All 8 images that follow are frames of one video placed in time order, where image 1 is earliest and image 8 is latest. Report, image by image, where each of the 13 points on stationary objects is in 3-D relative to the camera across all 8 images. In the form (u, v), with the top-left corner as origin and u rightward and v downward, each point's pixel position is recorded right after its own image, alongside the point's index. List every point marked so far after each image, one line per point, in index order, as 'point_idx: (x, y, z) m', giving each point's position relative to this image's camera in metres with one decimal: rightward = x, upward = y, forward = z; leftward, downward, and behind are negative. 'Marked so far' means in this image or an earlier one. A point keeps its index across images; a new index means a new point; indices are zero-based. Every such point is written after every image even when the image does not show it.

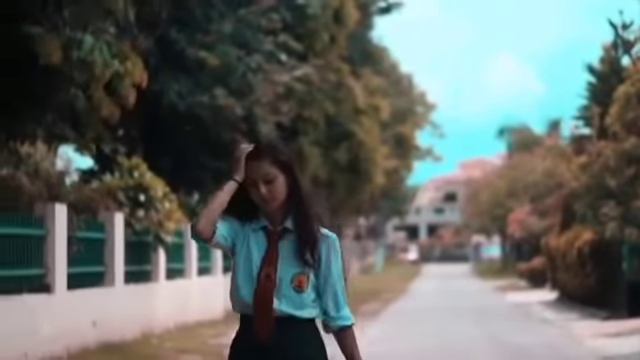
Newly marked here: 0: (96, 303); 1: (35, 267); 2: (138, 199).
0: (-2.7, -1.5, +17.0) m
1: (-3.1, -1.0, +15.0) m
2: (-2.6, -0.3, +19.8) m
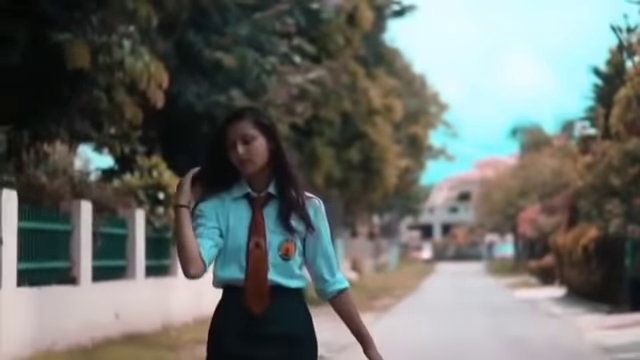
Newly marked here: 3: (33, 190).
0: (-2.6, -1.5, +17.9) m
1: (-2.9, -0.9, +15.9) m
2: (-2.4, -0.2, +20.7) m
3: (-3.4, -0.1, +16.2) m
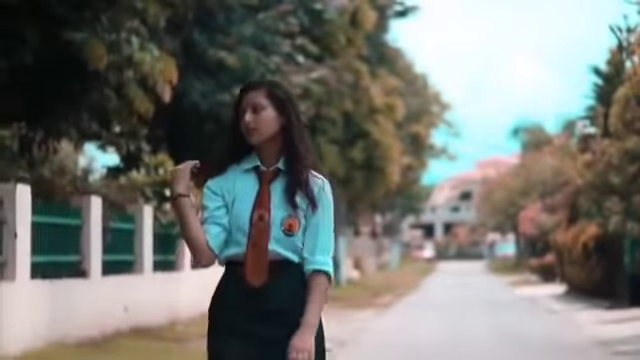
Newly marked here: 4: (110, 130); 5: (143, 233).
0: (-2.5, -1.5, +18.3) m
1: (-2.9, -0.9, +16.3) m
2: (-2.4, -0.2, +21.1) m
3: (-3.3, -0.1, +16.6) m
4: (-2.7, +0.8, +18.3) m
5: (-2.5, -0.7, +19.6) m
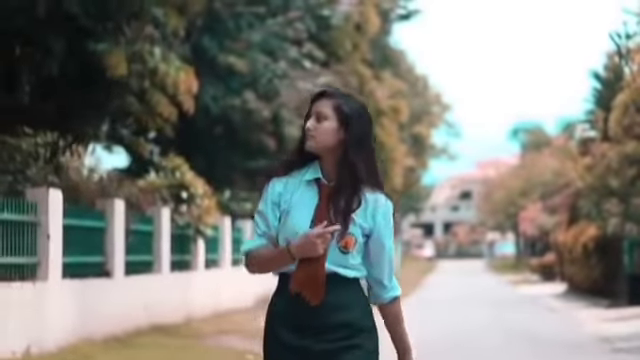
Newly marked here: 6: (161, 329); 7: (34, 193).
0: (-2.4, -1.5, +19.1) m
1: (-2.7, -0.9, +17.1) m
2: (-2.2, -0.2, +21.9) m
3: (-3.1, -0.1, +17.4) m
4: (-2.6, +0.7, +19.1) m
5: (-2.3, -0.8, +20.4) m
6: (-2.2, -2.0, +18.9) m
7: (-3.0, -0.1, +14.4) m
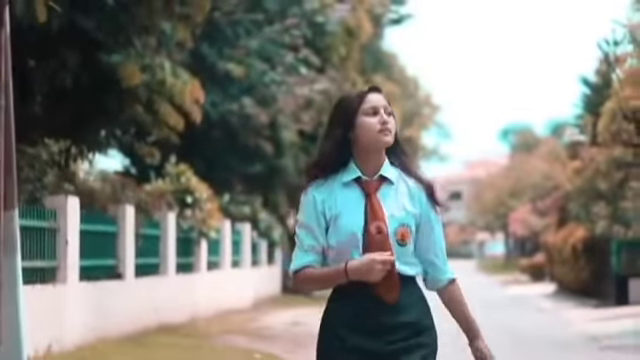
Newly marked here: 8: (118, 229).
0: (-2.4, -1.6, +19.9) m
1: (-2.7, -1.0, +17.9) m
2: (-2.2, -0.3, +22.7) m
3: (-3.1, -0.2, +18.2) m
4: (-2.6, +0.6, +19.9) m
5: (-2.3, -0.9, +21.2) m
6: (-2.2, -2.1, +19.7) m
7: (-2.9, -0.2, +15.2) m
8: (-2.7, -0.6, +18.1) m
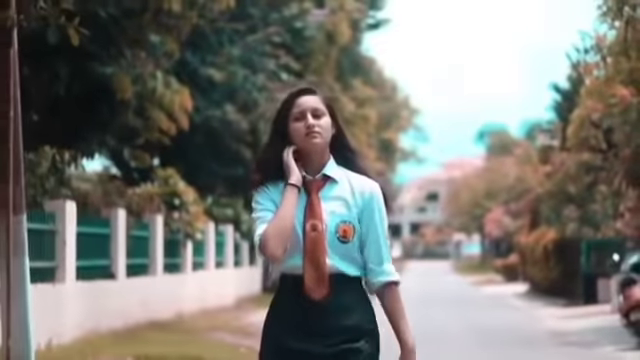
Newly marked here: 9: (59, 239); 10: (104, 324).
0: (-2.7, -1.7, +20.9) m
1: (-2.9, -1.1, +18.9) m
2: (-2.5, -0.4, +23.7) m
3: (-3.4, -0.3, +19.2) m
4: (-2.8, +0.6, +20.9) m
5: (-2.6, -0.9, +22.2) m
6: (-2.4, -2.2, +20.7) m
7: (-3.1, -0.3, +16.2) m
8: (-2.9, -0.7, +19.1) m
9: (-3.1, -0.7, +16.3) m
10: (-2.8, -1.9, +18.1) m
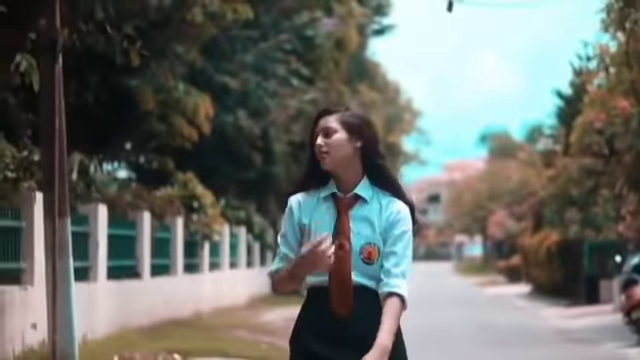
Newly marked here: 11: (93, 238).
0: (-2.4, -1.7, +21.9) m
1: (-2.7, -1.1, +19.8) m
2: (-2.3, -0.5, +24.6) m
3: (-3.1, -0.3, +20.1) m
4: (-2.6, +0.5, +21.9) m
5: (-2.4, -1.0, +23.1) m
6: (-2.2, -2.2, +21.7) m
7: (-2.9, -0.3, +17.2) m
8: (-2.7, -0.8, +20.0) m
9: (-2.8, -0.8, +17.2) m
10: (-2.6, -2.0, +19.1) m
11: (-2.8, -0.7, +17.2) m
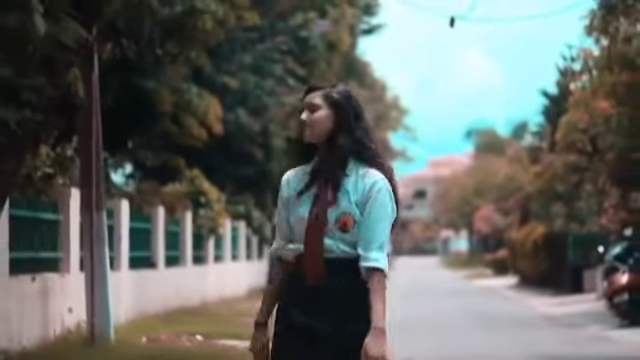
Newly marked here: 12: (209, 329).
0: (-2.4, -1.7, +23.3) m
1: (-2.7, -1.1, +21.2) m
2: (-2.3, -0.4, +26.0) m
3: (-3.1, -0.3, +21.5) m
4: (-2.6, +0.5, +23.3) m
5: (-2.4, -0.9, +24.5) m
6: (-2.2, -2.2, +23.1) m
7: (-2.8, -0.3, +18.6) m
8: (-2.6, -0.7, +21.4) m
9: (-2.8, -0.7, +18.6) m
10: (-2.5, -1.9, +20.5) m
11: (-2.8, -0.7, +18.6) m
12: (-1.5, -2.0, +18.6) m
